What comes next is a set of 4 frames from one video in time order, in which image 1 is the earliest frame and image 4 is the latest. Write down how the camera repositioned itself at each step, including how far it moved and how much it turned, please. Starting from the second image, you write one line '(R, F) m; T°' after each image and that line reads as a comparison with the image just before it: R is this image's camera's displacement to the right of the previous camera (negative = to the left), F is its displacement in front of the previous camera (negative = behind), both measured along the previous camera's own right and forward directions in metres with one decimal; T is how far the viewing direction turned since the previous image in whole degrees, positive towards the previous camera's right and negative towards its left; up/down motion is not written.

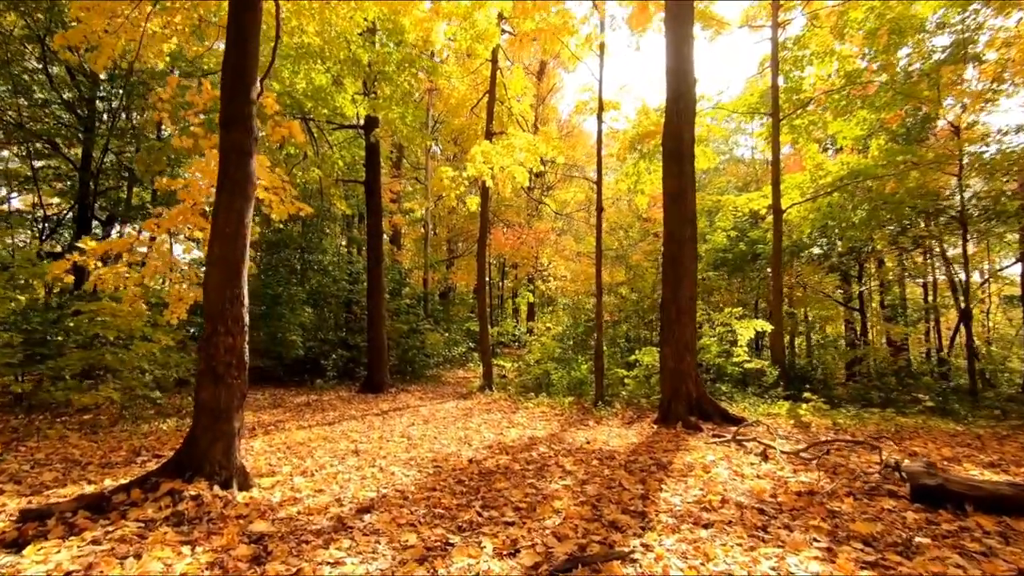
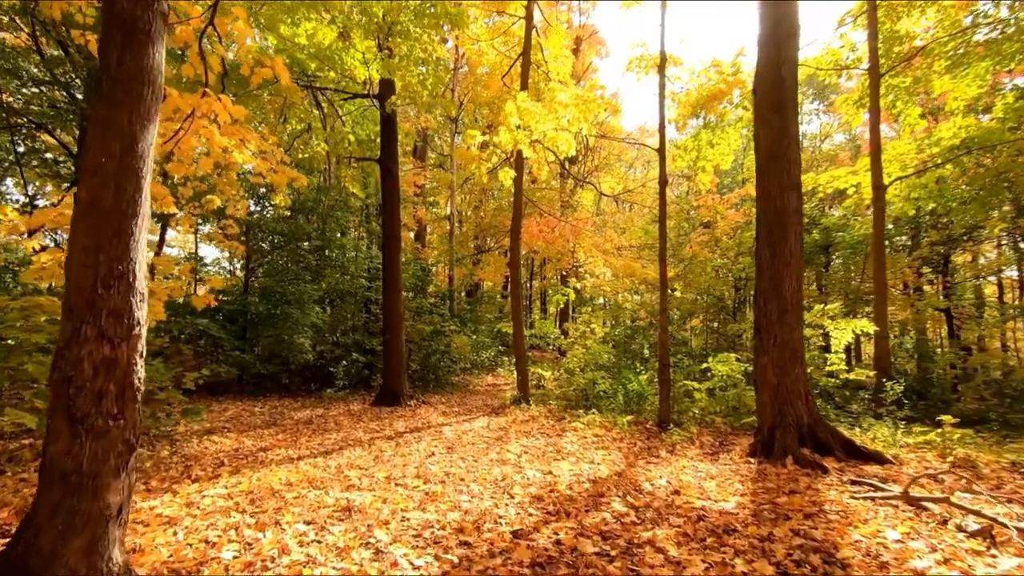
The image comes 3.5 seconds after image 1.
(-0.3, +1.8) m; -3°
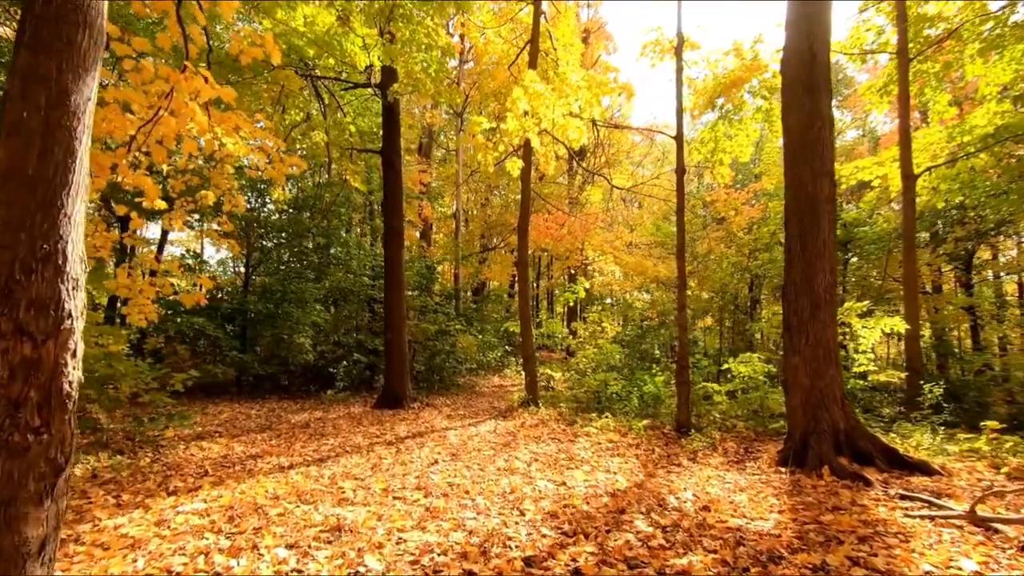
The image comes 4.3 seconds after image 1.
(0.0, +0.4) m; -1°
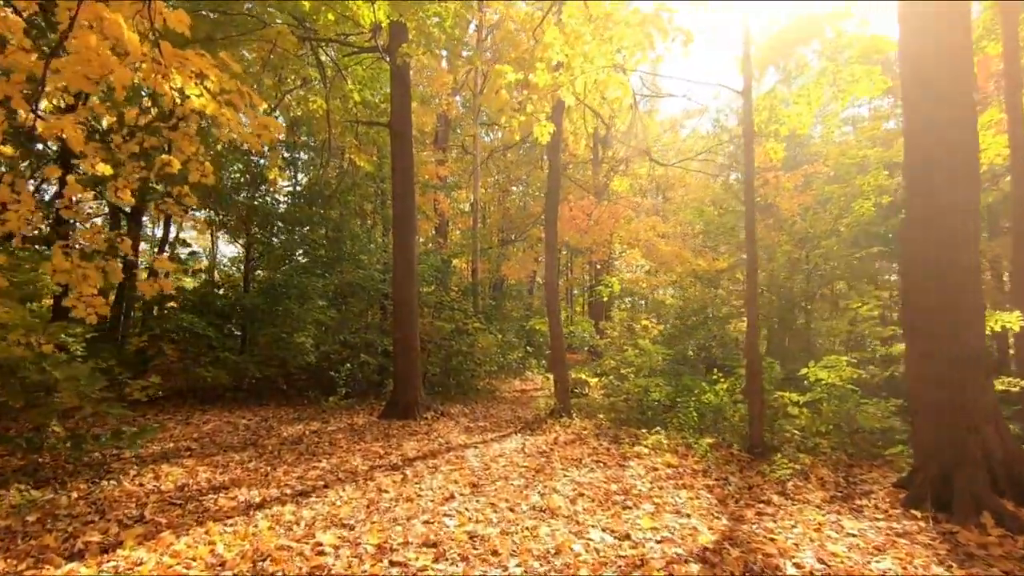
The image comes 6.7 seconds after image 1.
(-0.2, +1.3) m; -2°
